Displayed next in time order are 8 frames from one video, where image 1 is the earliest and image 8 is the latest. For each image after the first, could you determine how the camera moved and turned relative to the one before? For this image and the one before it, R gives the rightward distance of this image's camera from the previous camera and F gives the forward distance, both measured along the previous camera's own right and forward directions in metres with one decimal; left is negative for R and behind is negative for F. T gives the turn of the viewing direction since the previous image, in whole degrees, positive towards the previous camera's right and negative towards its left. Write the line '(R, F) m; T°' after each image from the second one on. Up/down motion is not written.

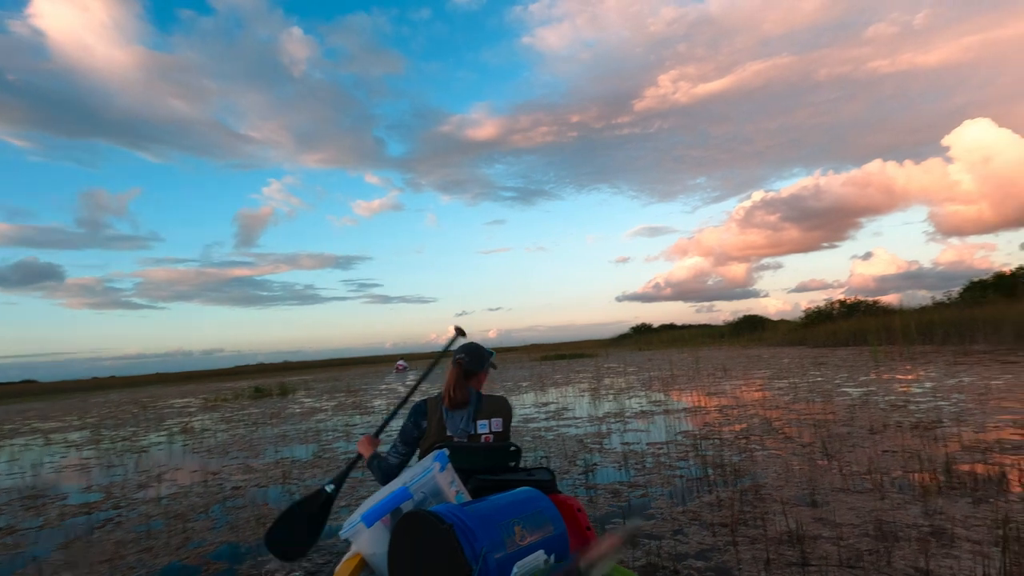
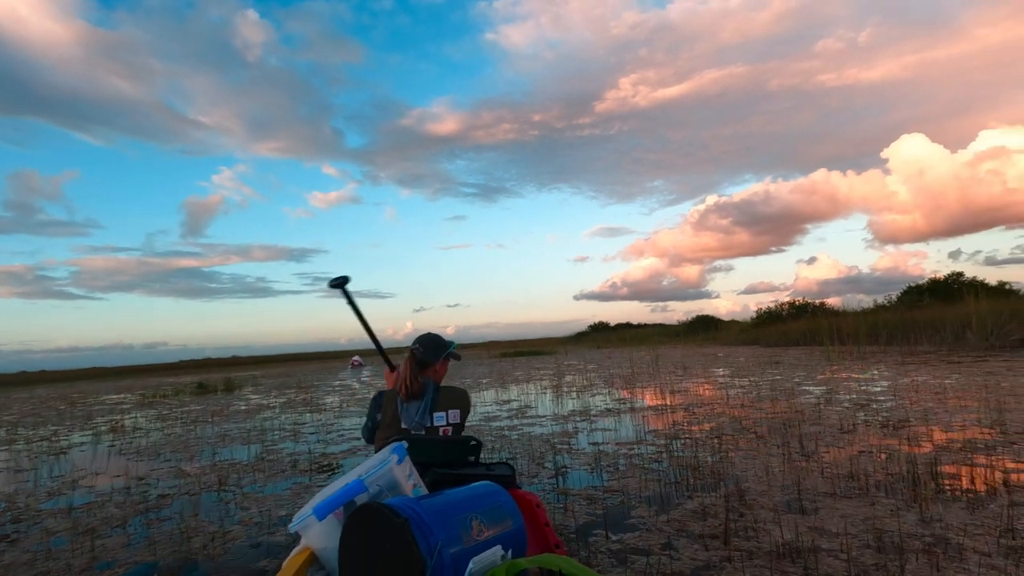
(-0.1, +0.4) m; +4°
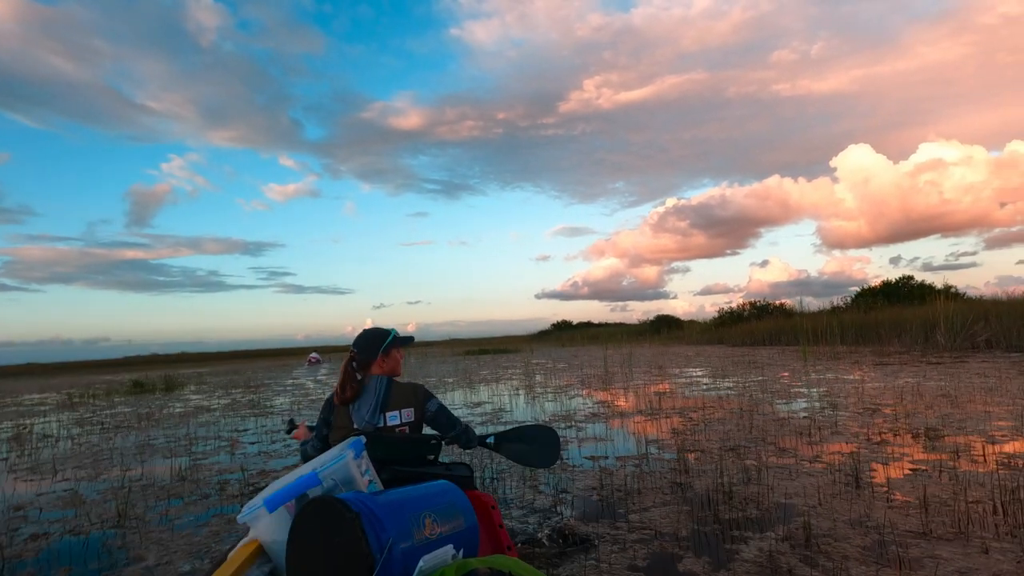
(-0.2, +1.0) m; +4°
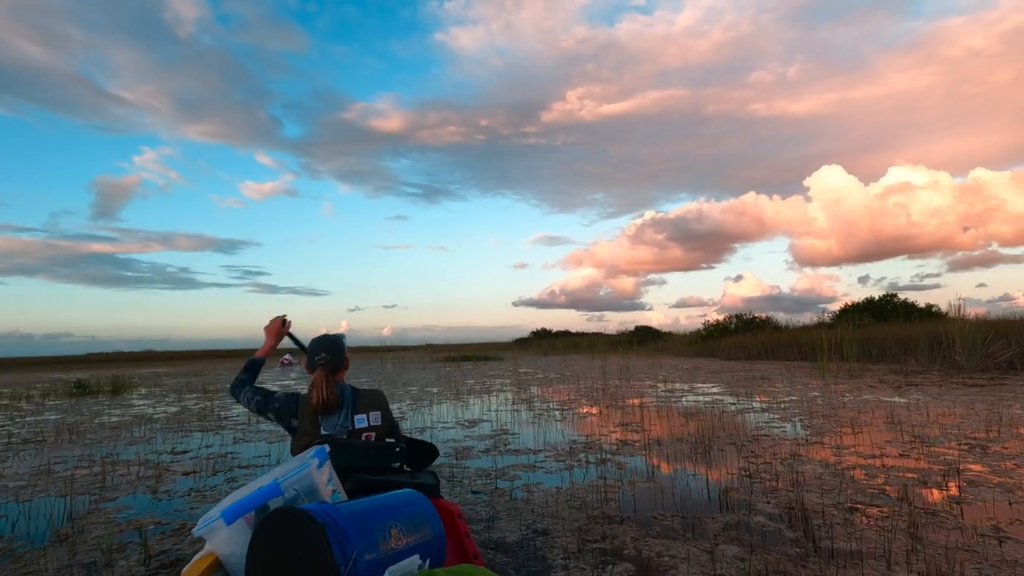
(-0.4, +1.6) m; +2°
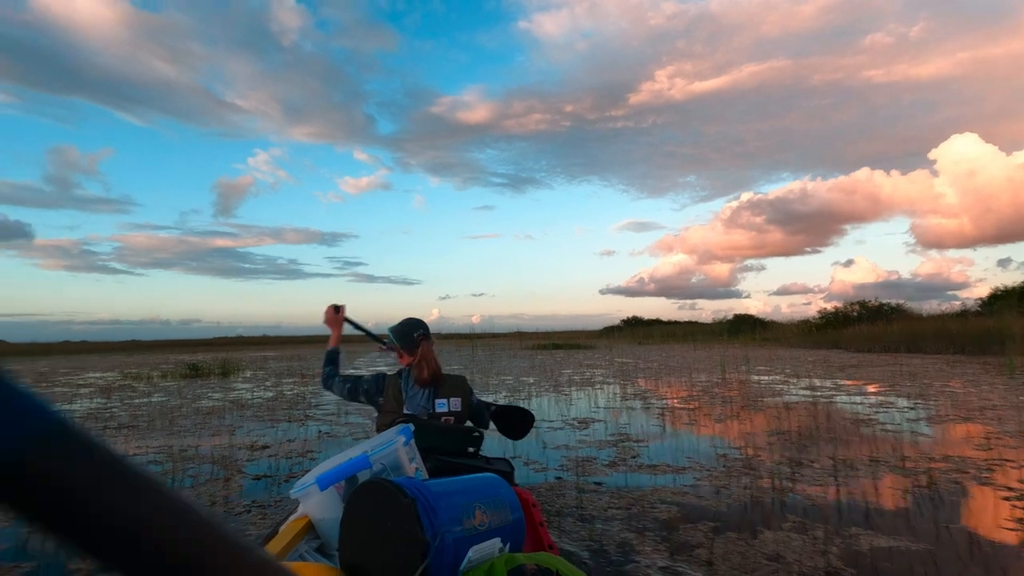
(-0.4, +1.4) m; -8°
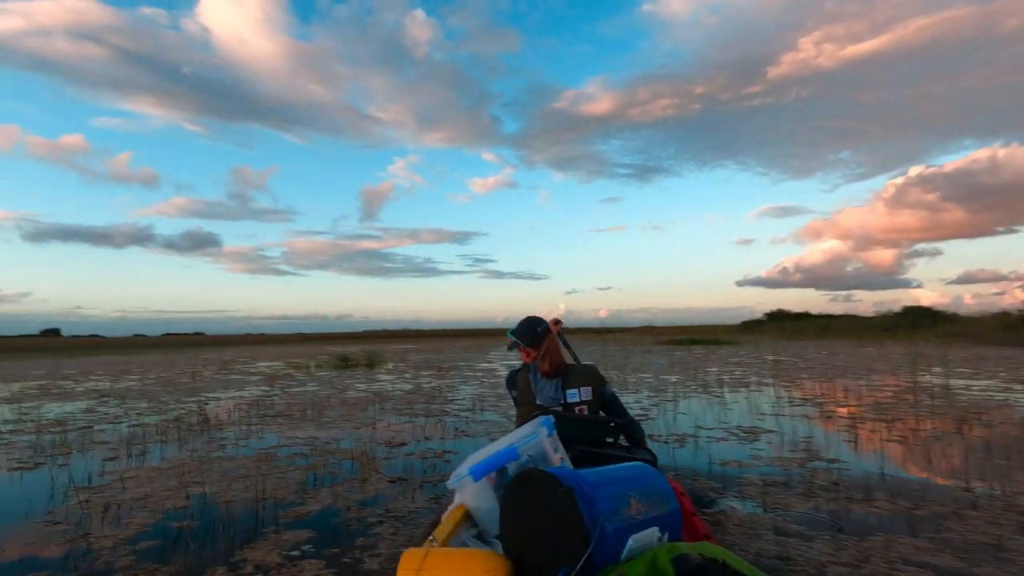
(-0.2, +0.8) m; -12°
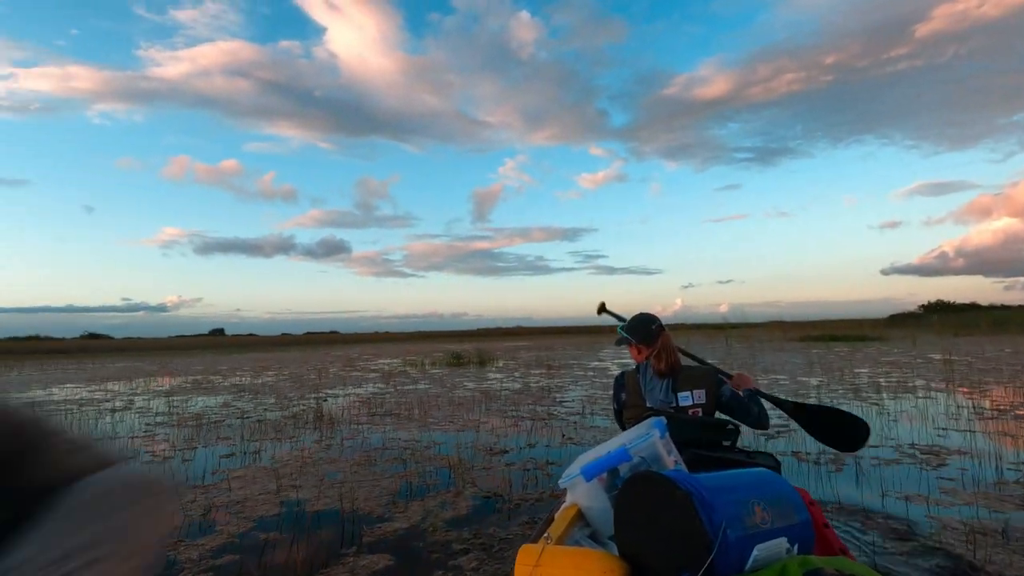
(0.0, +0.9) m; -10°
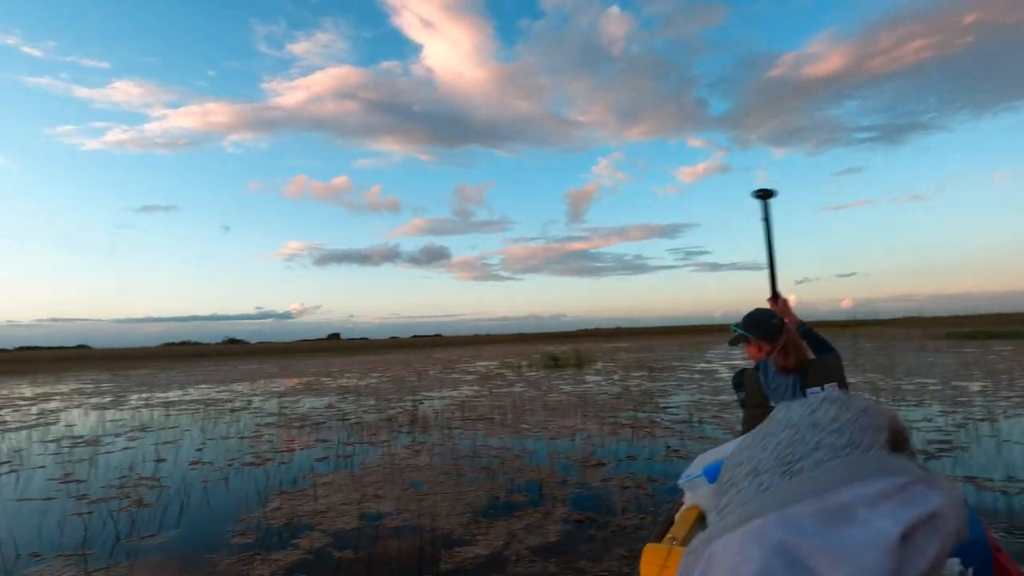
(0.0, +0.7) m; -9°
